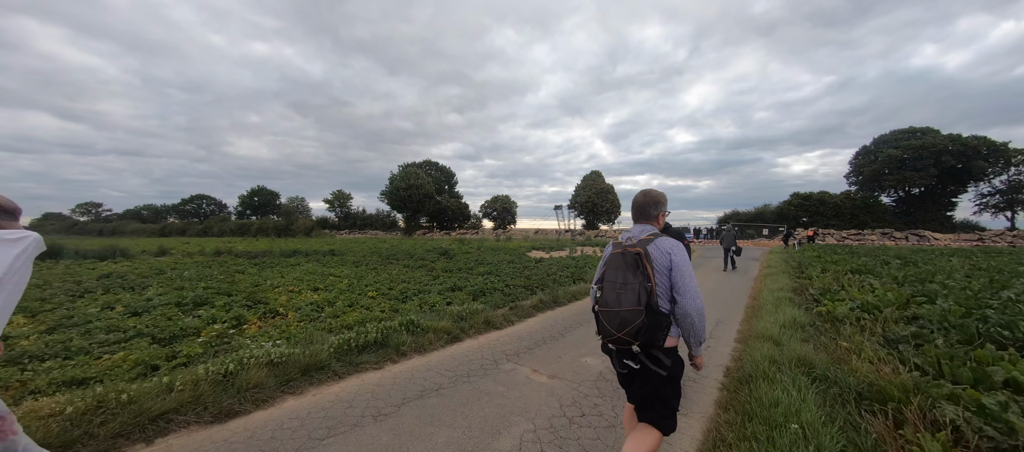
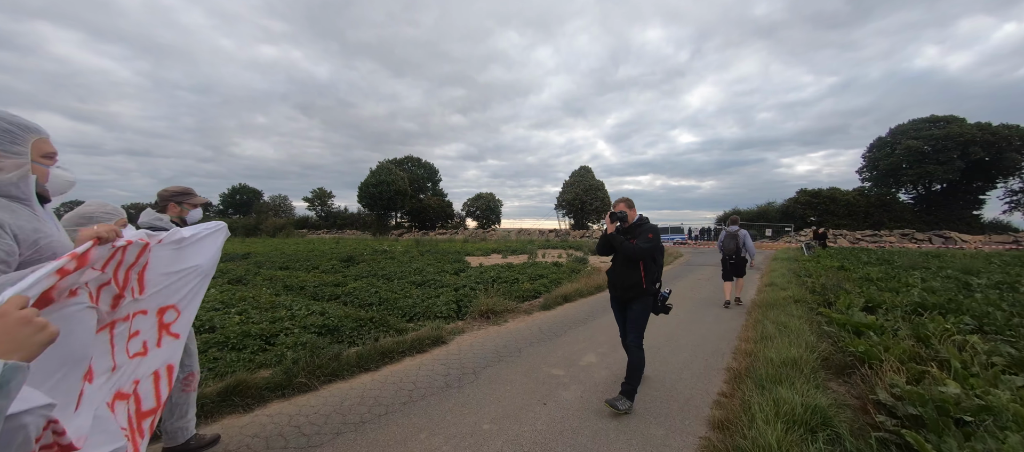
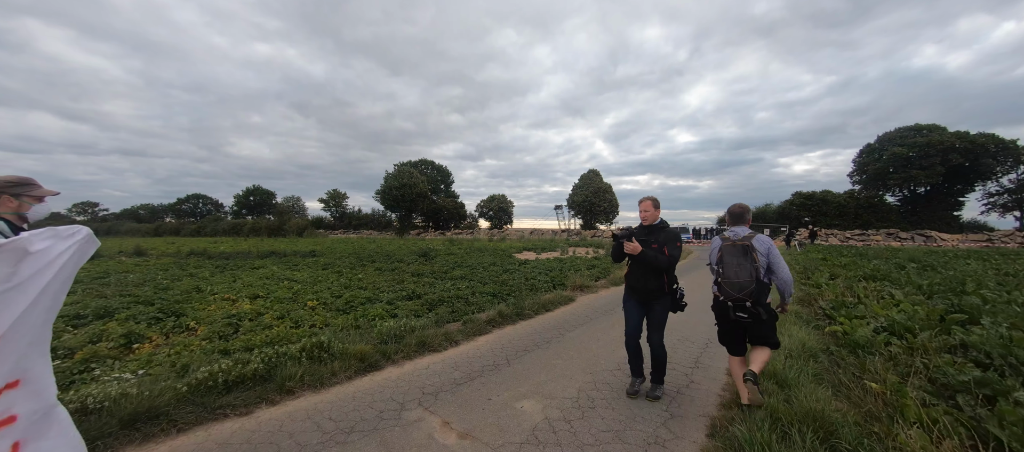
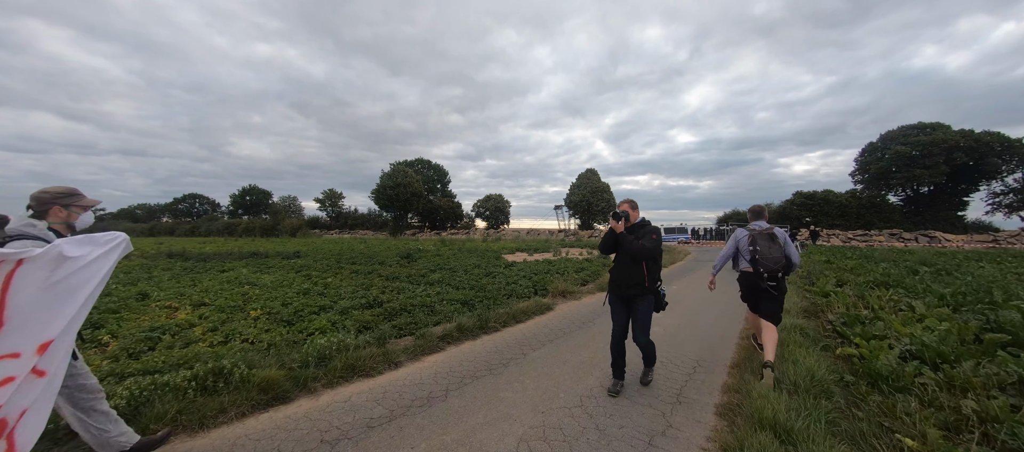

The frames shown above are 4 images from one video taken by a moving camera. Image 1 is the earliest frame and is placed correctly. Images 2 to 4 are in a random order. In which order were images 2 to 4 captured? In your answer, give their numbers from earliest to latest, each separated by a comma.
3, 4, 2
